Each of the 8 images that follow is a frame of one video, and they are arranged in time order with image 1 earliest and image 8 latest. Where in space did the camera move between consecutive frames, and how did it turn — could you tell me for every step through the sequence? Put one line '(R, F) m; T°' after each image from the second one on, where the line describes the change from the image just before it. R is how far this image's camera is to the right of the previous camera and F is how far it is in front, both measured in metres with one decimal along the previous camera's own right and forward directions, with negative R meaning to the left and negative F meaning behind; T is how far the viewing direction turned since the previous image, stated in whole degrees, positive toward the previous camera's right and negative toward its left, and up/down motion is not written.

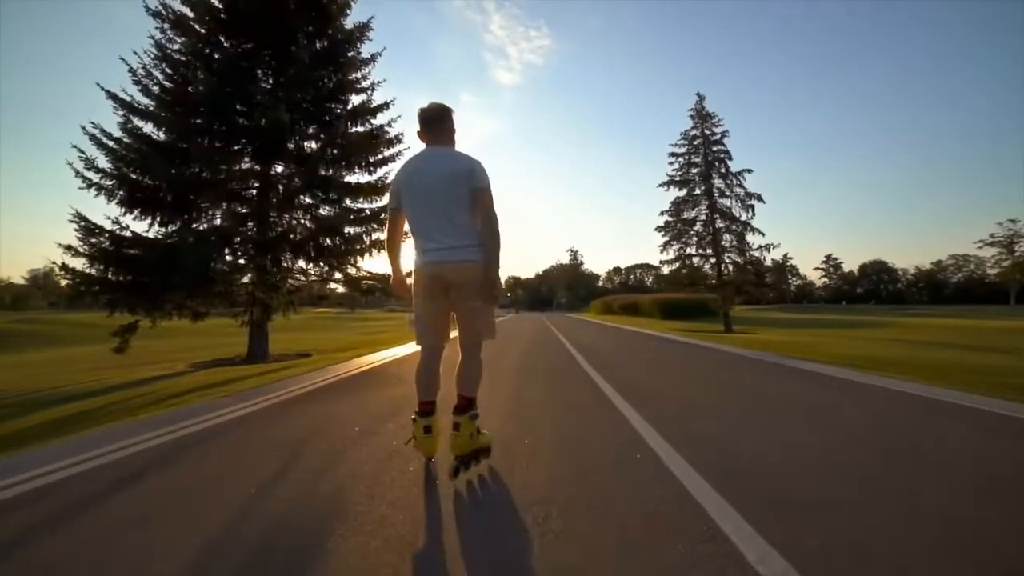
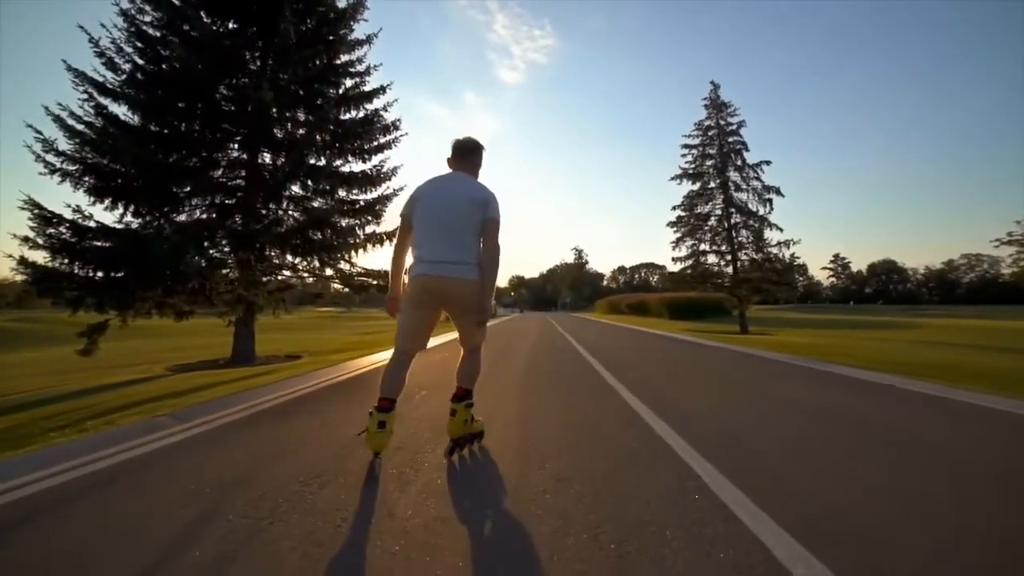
(0.0, +1.0) m; 0°
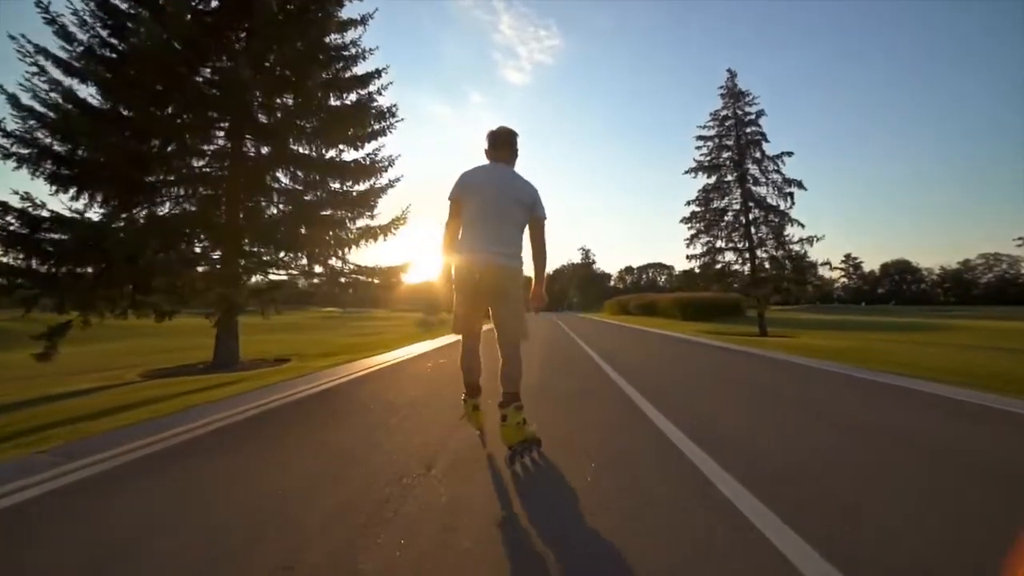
(0.0, +1.0) m; 0°
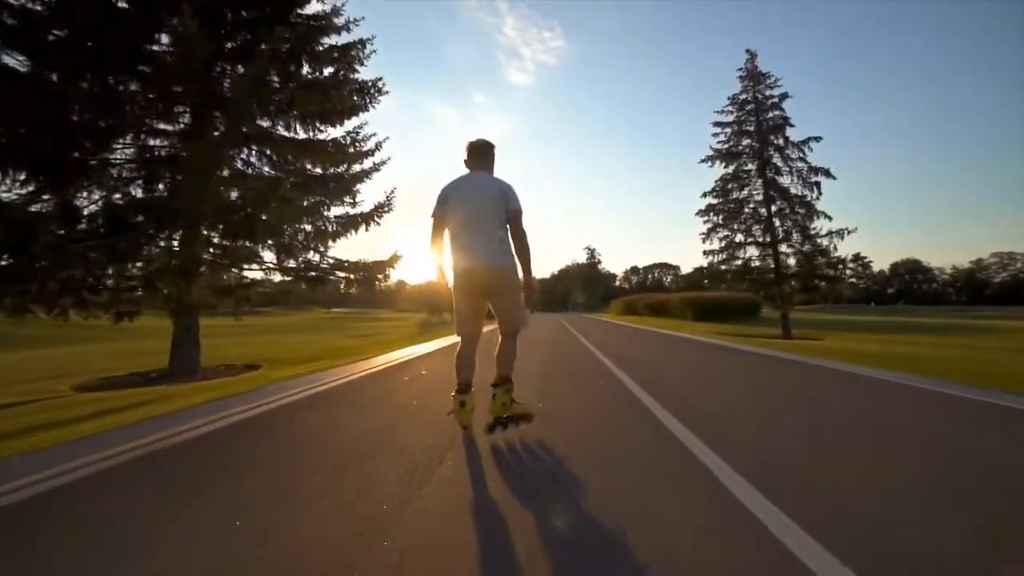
(0.0, +1.5) m; 0°
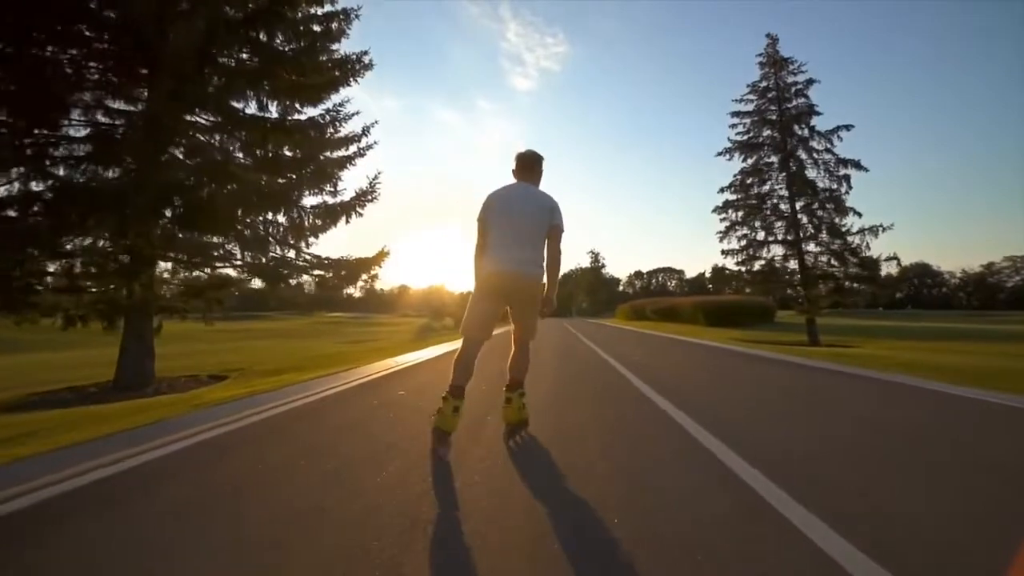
(0.0, +1.4) m; 0°
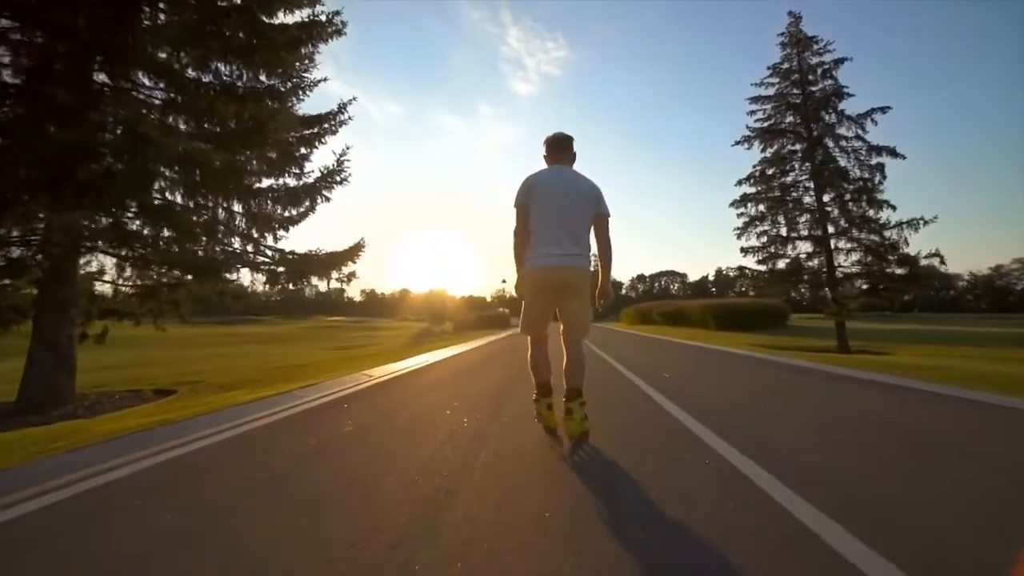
(0.0, +1.5) m; 0°
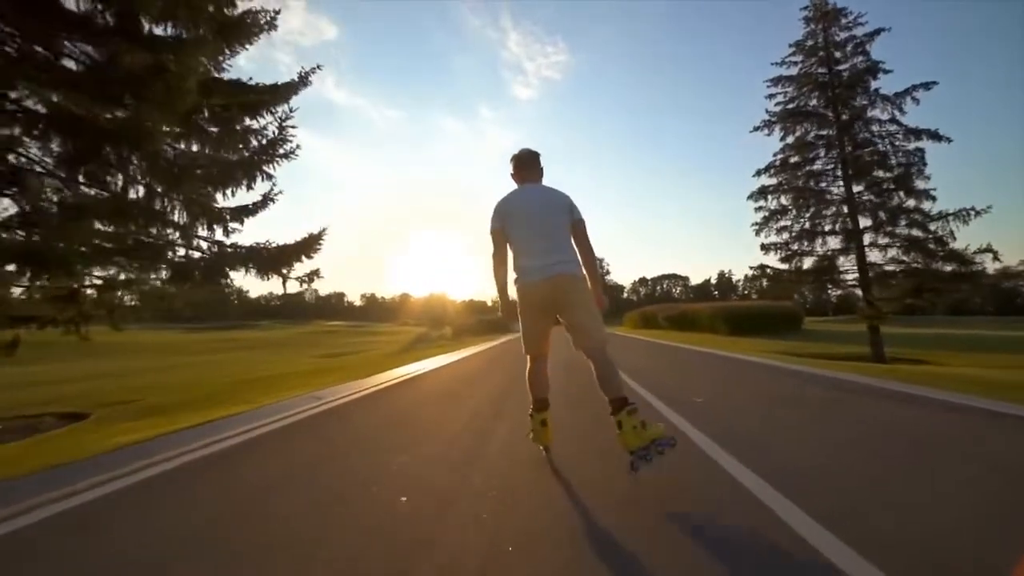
(+0.1, +1.5) m; 0°
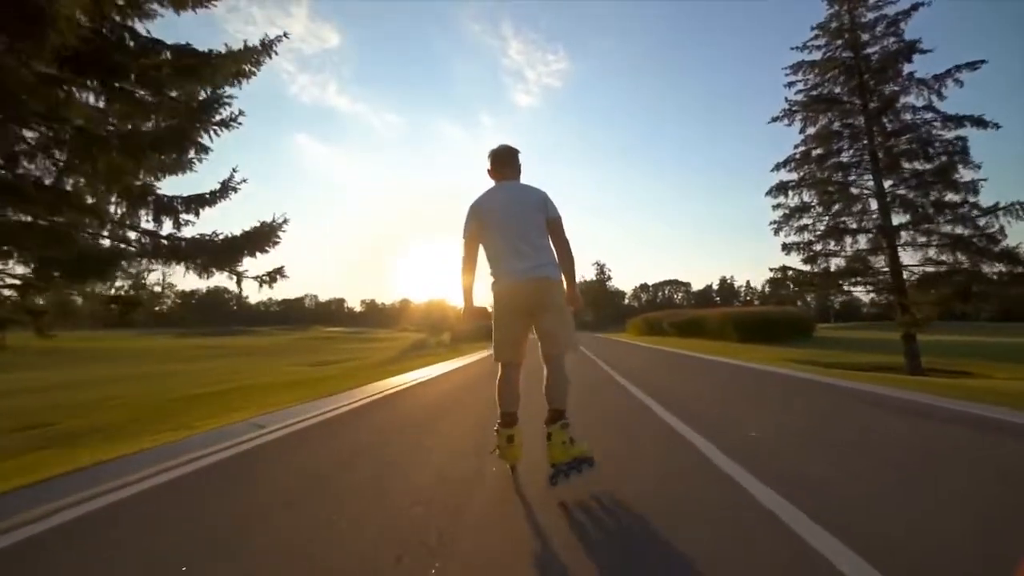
(0.0, +1.2) m; 0°
